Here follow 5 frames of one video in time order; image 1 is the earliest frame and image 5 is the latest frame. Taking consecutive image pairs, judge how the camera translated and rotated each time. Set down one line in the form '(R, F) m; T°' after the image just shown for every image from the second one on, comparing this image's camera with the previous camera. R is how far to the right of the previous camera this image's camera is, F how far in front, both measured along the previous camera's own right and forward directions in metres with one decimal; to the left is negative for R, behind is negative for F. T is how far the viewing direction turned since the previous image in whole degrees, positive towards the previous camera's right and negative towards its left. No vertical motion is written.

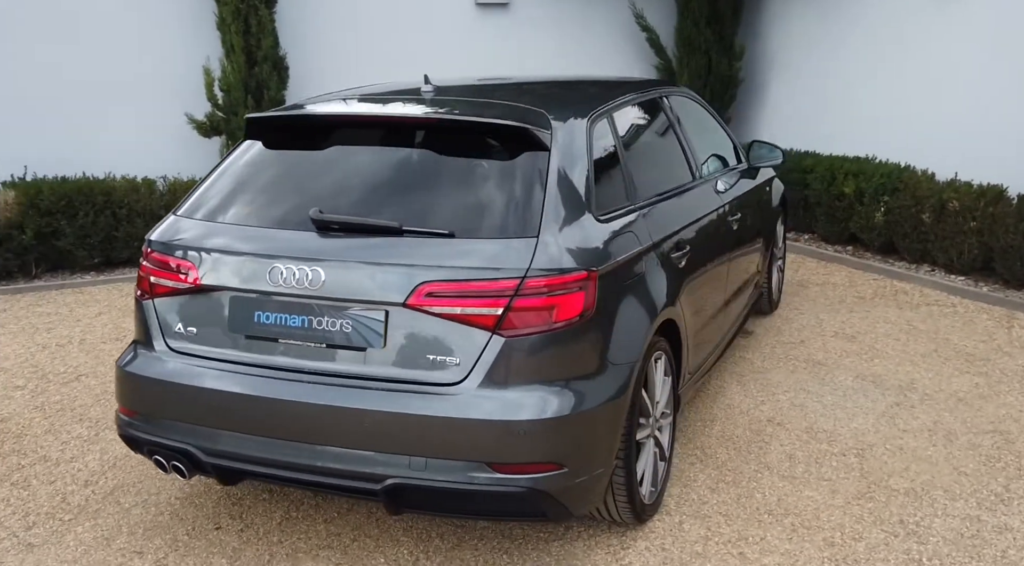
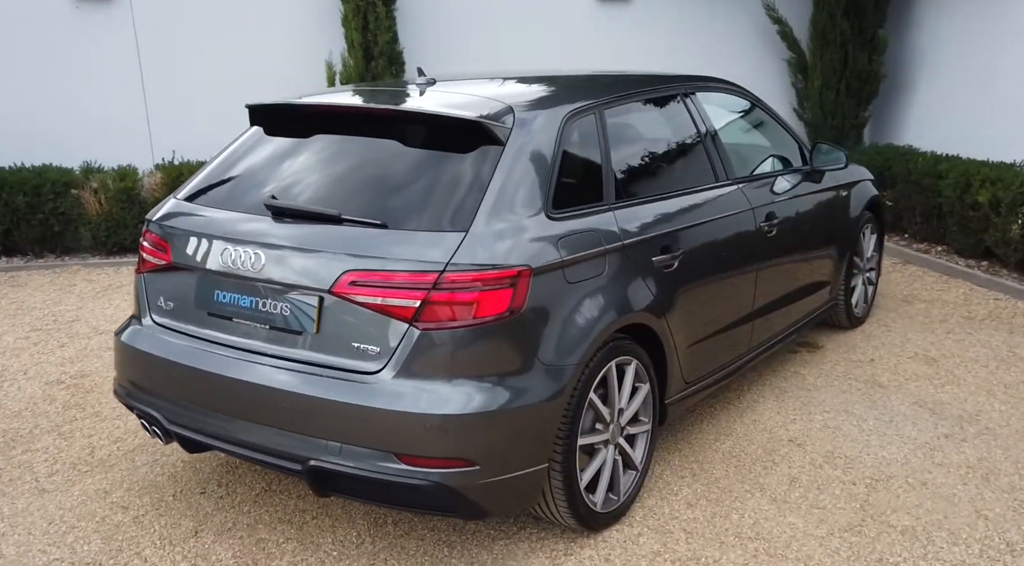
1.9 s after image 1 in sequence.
(+0.7, 0.0) m; -11°
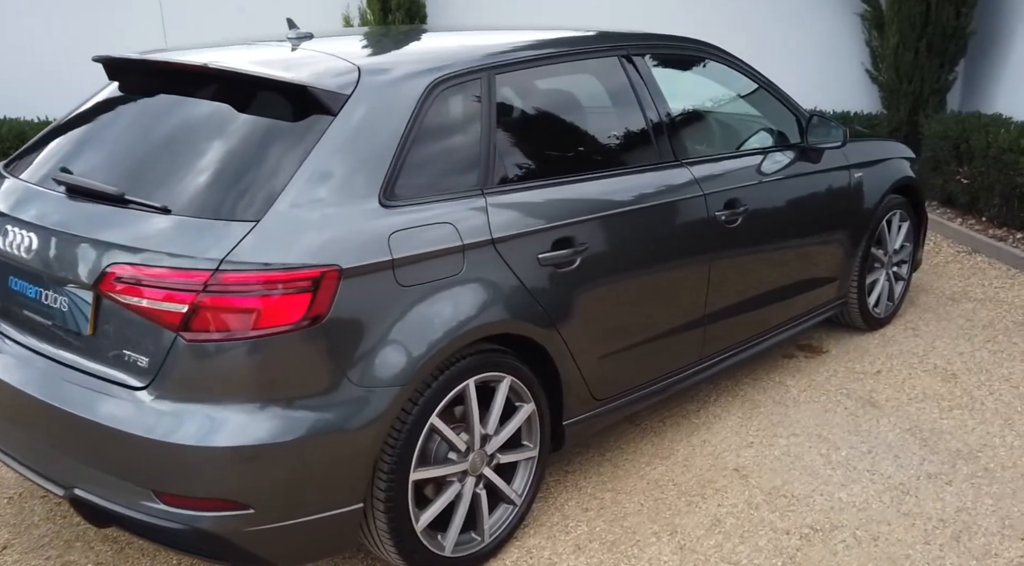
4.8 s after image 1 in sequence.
(+0.8, +0.5) m; -7°
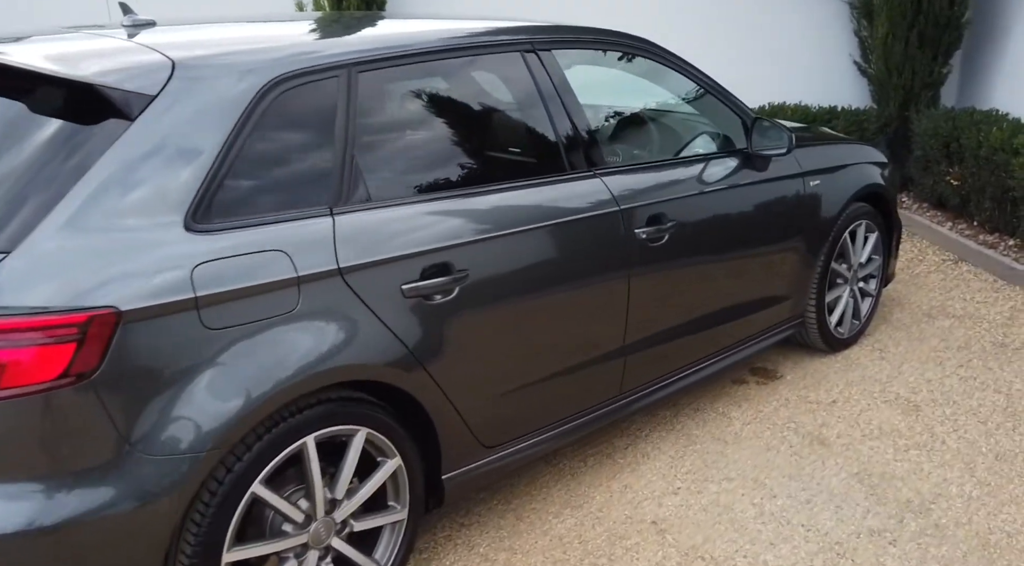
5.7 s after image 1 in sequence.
(+0.4, +0.4) m; 0°
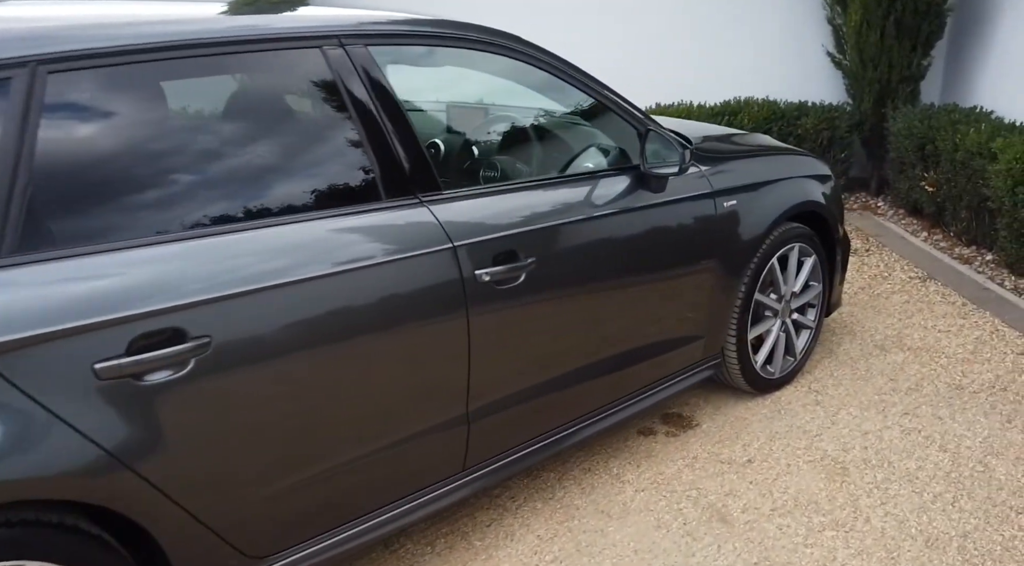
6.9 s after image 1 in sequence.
(+0.6, +0.6) m; 0°
